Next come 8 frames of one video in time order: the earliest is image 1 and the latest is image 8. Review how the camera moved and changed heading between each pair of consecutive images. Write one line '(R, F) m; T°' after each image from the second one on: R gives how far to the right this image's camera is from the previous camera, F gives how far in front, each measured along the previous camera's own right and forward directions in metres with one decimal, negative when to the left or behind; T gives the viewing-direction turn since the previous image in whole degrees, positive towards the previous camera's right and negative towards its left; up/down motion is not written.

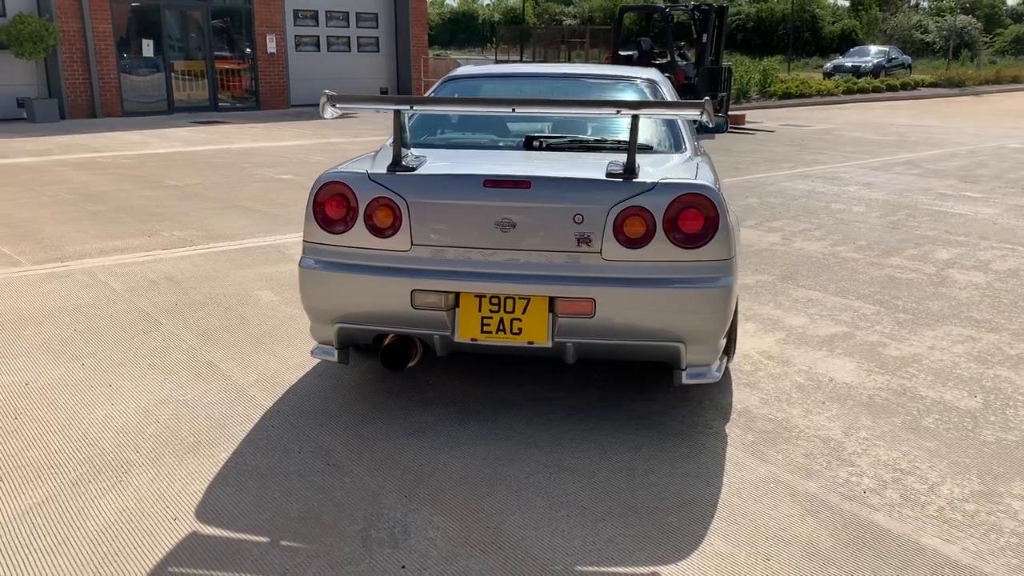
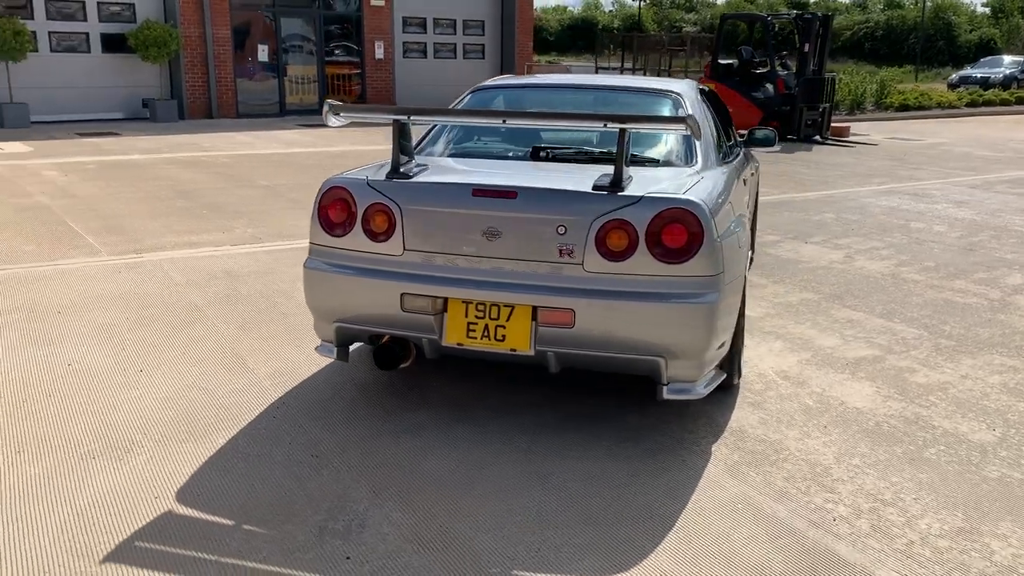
(+0.5, 0.0) m; -7°
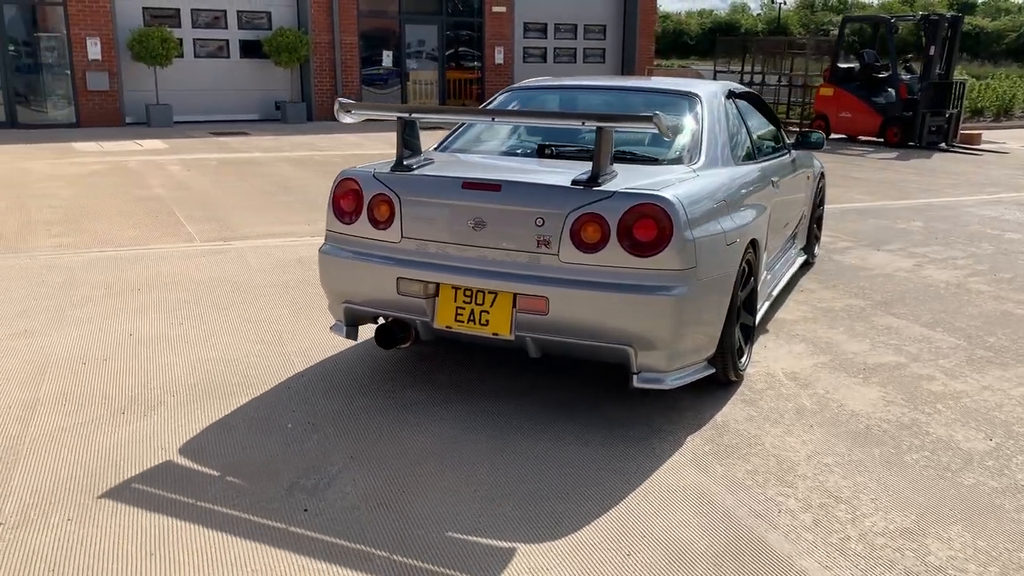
(+0.6, -0.2) m; -9°
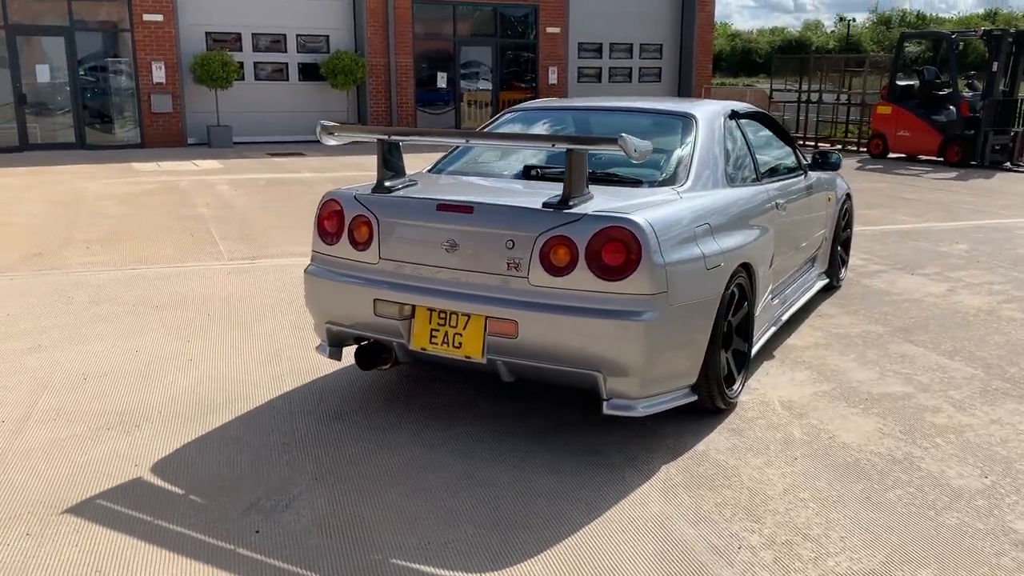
(+0.4, +0.1) m; -4°
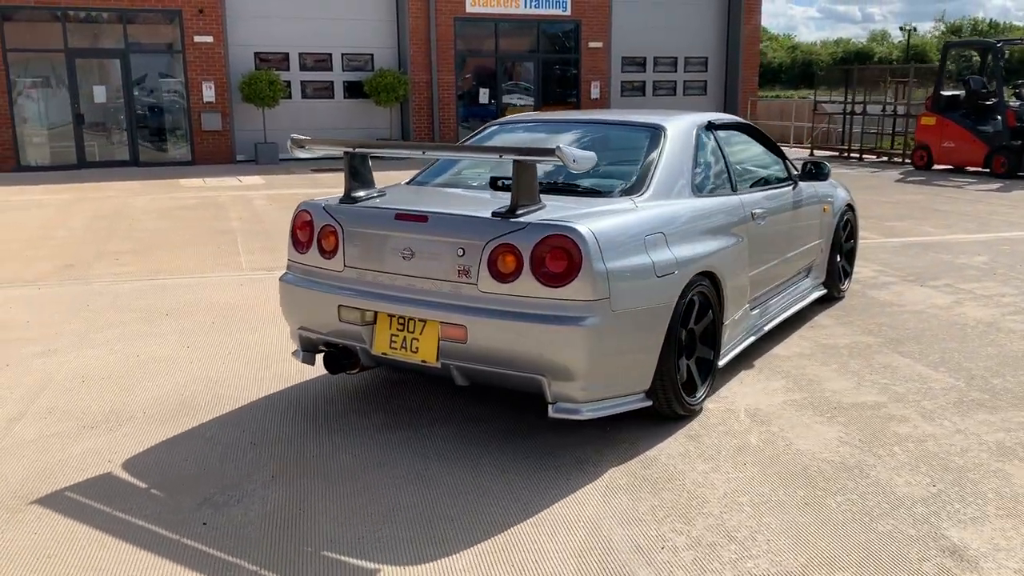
(+0.4, -0.1) m; -4°
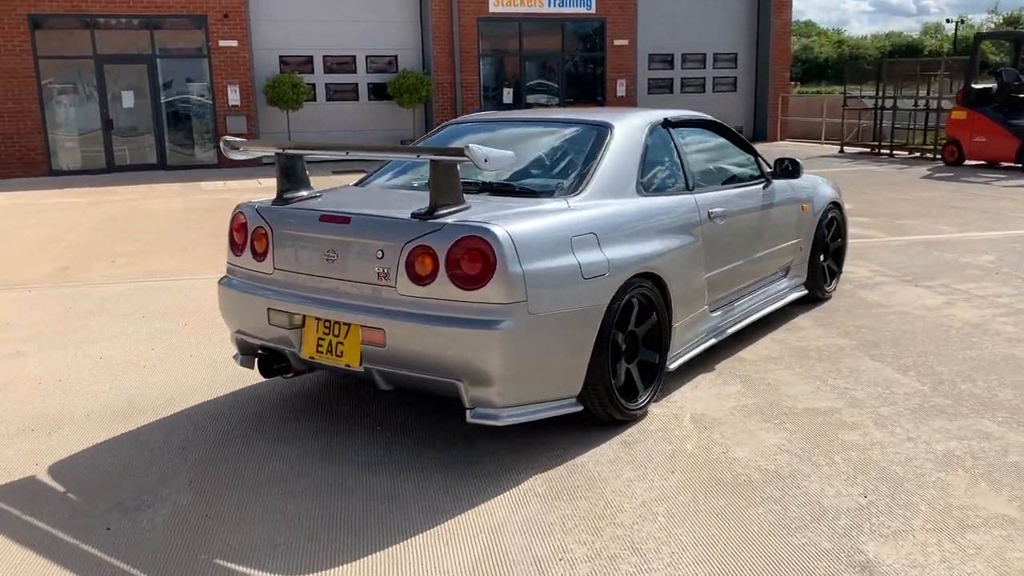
(+0.5, +0.1) m; -3°
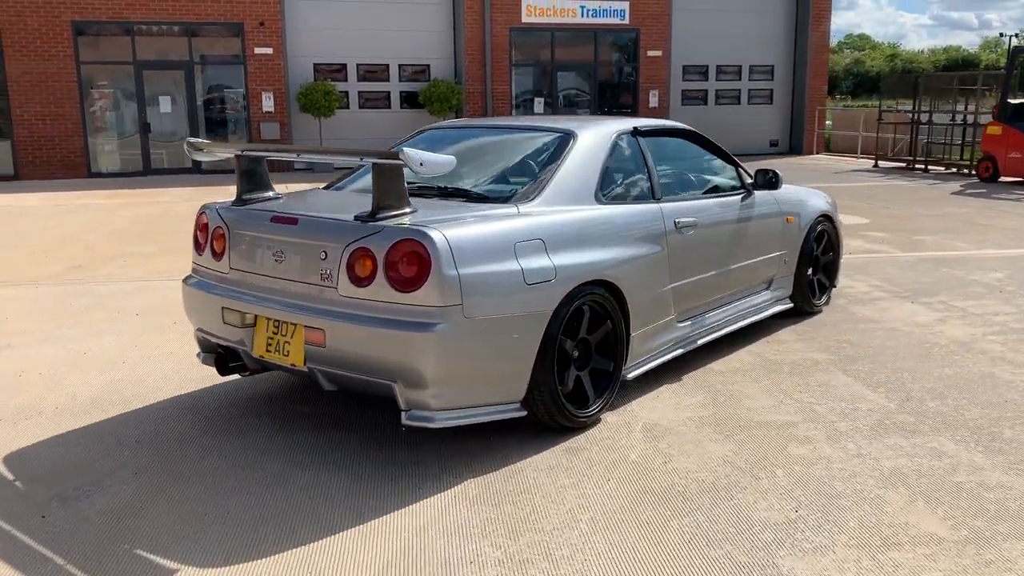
(+0.4, 0.0) m; -3°
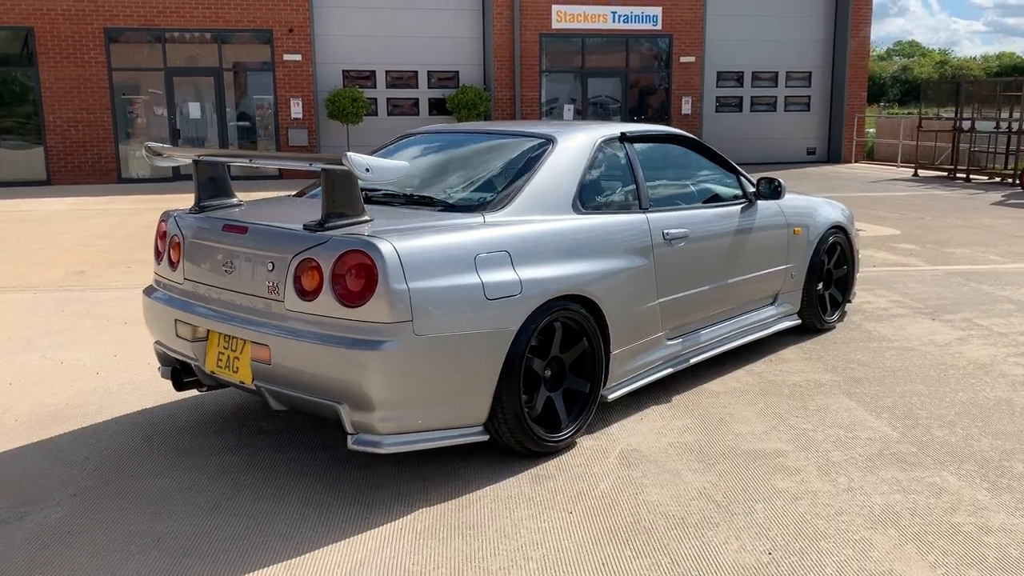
(+0.3, +0.2) m; -3°
